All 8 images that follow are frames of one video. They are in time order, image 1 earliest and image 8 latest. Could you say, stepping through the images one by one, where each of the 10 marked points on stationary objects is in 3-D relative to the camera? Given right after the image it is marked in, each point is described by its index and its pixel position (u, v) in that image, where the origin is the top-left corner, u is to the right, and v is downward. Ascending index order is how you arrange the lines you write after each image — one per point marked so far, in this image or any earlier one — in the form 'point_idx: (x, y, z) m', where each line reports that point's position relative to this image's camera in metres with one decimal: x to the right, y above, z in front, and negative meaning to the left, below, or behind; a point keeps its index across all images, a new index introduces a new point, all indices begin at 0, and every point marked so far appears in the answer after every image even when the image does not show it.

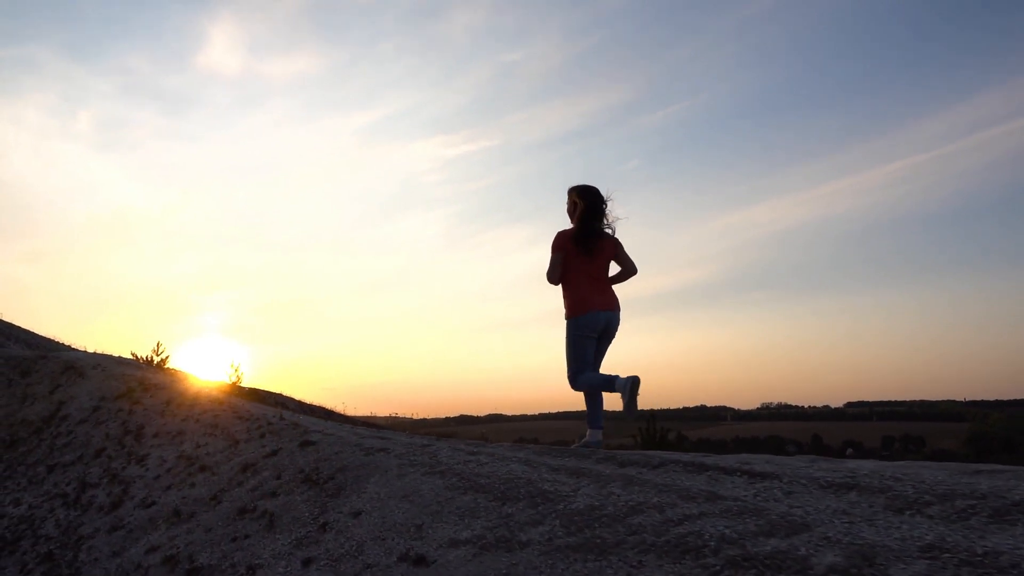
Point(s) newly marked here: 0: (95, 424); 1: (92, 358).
0: (-5.7, -1.9, +9.4) m
1: (-9.0, -1.5, +14.8) m
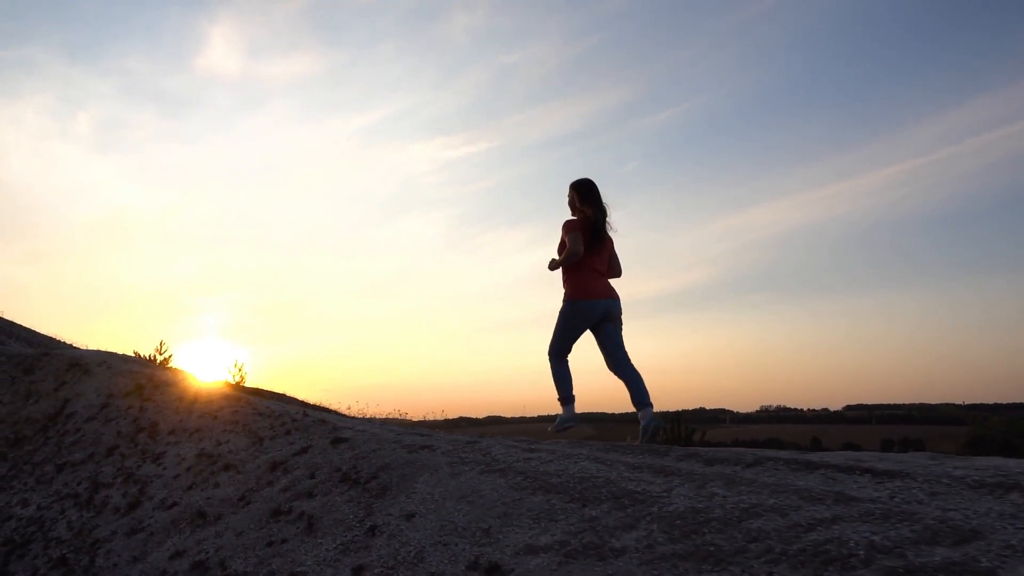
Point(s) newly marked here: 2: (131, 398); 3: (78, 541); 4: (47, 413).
0: (-5.3, -1.7, +9.0) m
1: (-8.6, -1.4, +14.4) m
2: (-5.5, -1.6, +9.9) m
3: (-3.5, -2.0, +5.5) m
4: (-7.5, -2.0, +11.1) m
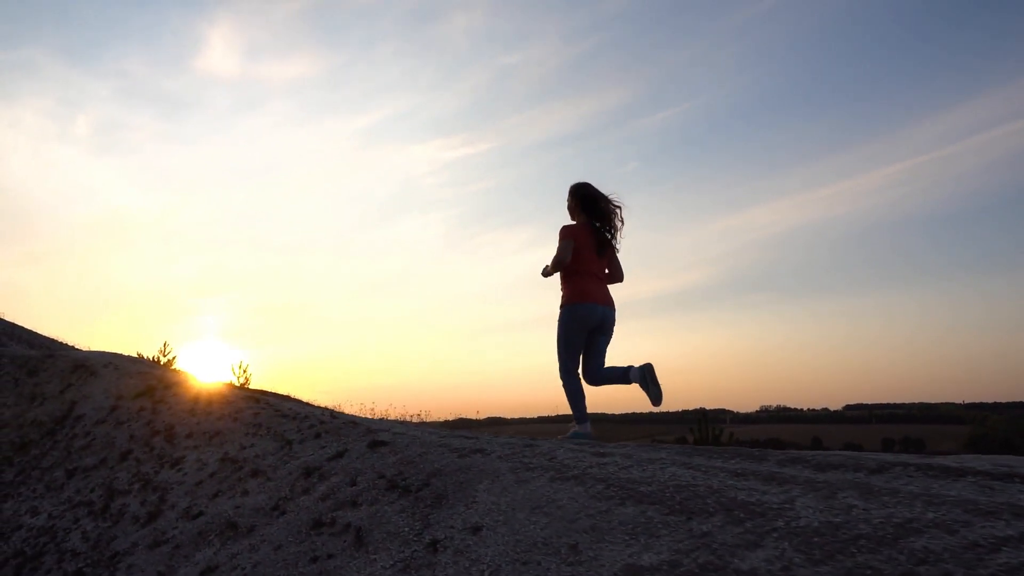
0: (-4.9, -1.7, +8.6) m
1: (-8.2, -1.4, +14.0) m
2: (-5.1, -1.5, +9.5) m
3: (-3.1, -2.0, +5.1) m
4: (-7.1, -2.0, +10.7) m
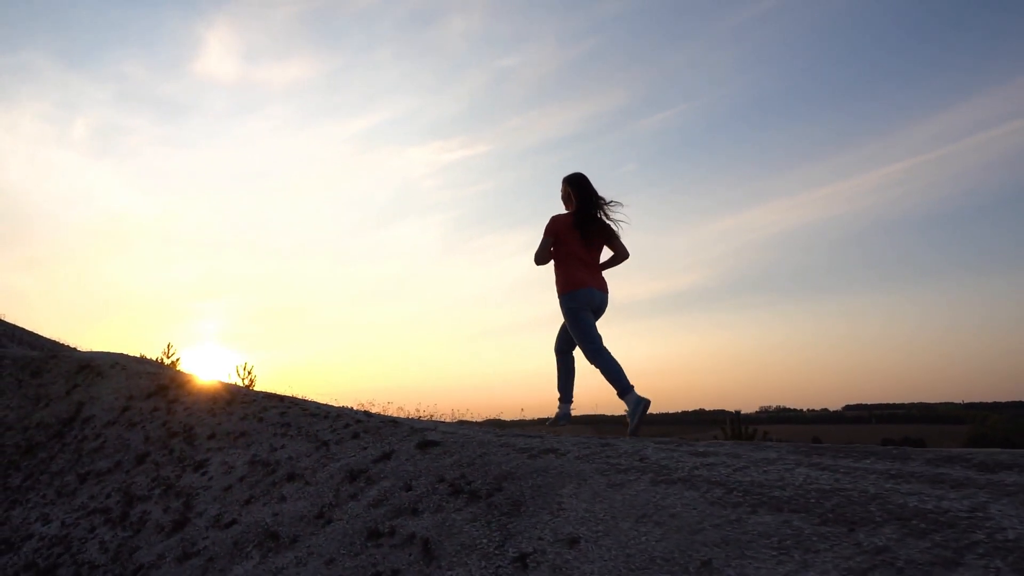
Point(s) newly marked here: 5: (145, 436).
0: (-4.5, -1.6, +8.1) m
1: (-7.8, -1.3, +13.5) m
2: (-4.7, -1.5, +9.1) m
3: (-2.7, -1.9, +4.7) m
4: (-6.7, -1.9, +10.2) m
5: (-3.9, -1.6, +7.4) m
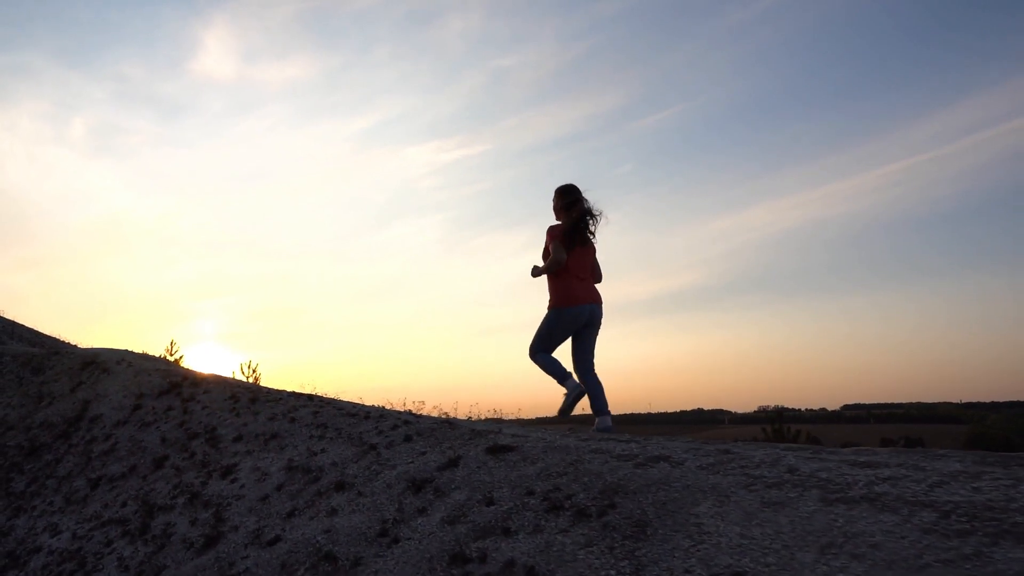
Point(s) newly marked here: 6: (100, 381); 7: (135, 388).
0: (-4.0, -1.5, +7.5) m
1: (-7.3, -1.2, +12.9) m
2: (-4.2, -1.4, +8.4) m
3: (-2.2, -1.8, +4.1) m
4: (-6.2, -1.8, +9.6) m
5: (-3.4, -1.5, +6.8) m
6: (-6.7, -1.5, +11.3) m
7: (-5.3, -1.4, +9.8) m
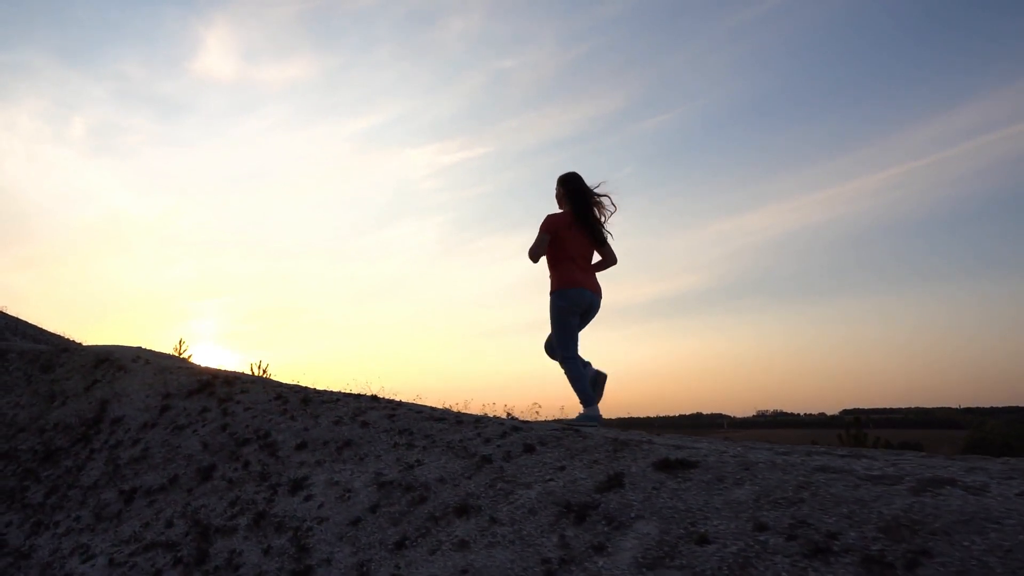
0: (-3.2, -1.4, +6.7) m
1: (-6.6, -1.1, +12.0) m
2: (-3.4, -1.2, +7.6) m
3: (-1.4, -1.6, +3.2) m
4: (-5.4, -1.6, +8.8) m
5: (-2.6, -1.3, +5.9) m
6: (-5.9, -1.4, +10.4) m
7: (-4.5, -1.3, +8.9) m
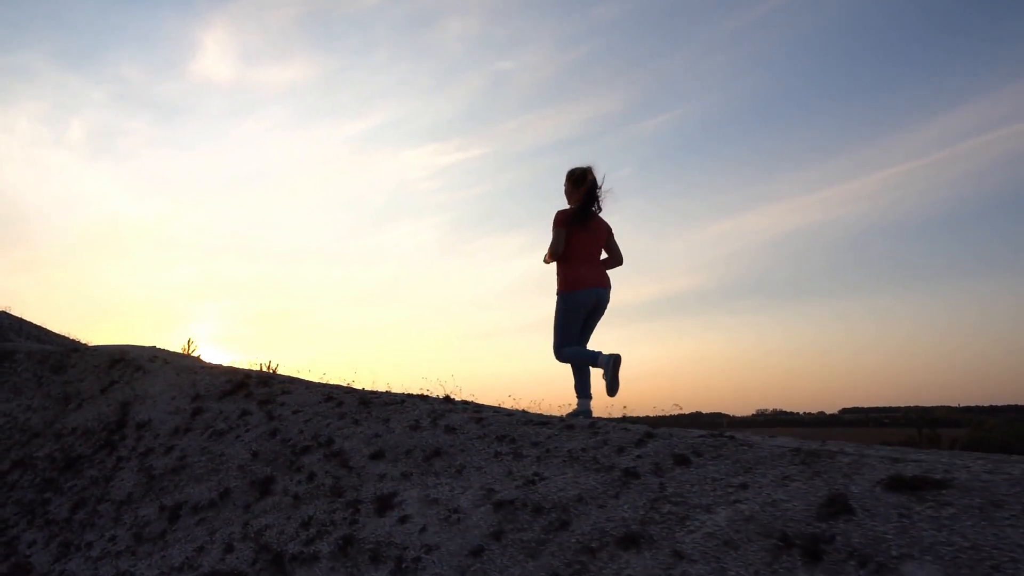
0: (-2.6, -1.3, +6.0) m
1: (-5.9, -1.0, +11.3) m
2: (-2.7, -1.1, +6.9) m
3: (-0.7, -1.5, +2.5) m
4: (-4.8, -1.6, +8.1) m
5: (-2.0, -1.2, +5.2) m
6: (-5.3, -1.3, +9.7) m
7: (-3.9, -1.2, +8.2) m
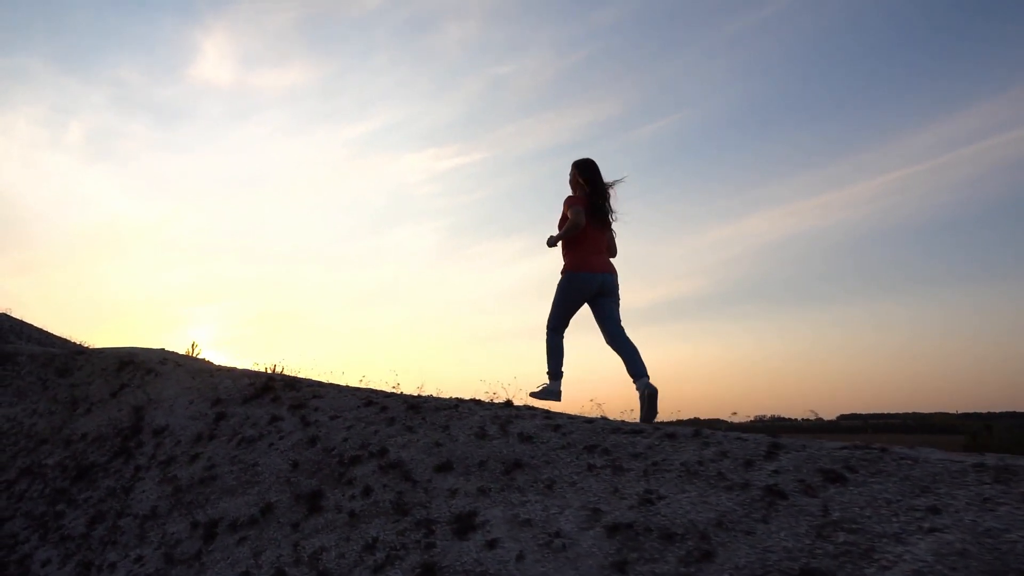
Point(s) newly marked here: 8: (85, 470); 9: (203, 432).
0: (-2.1, -1.2, +5.5) m
1: (-5.5, -1.0, +10.8) m
2: (-2.3, -1.1, +6.4) m
3: (-0.3, -1.5, +2.0) m
4: (-4.3, -1.5, +7.6) m
5: (-1.5, -1.2, +4.7) m
6: (-4.8, -1.3, +9.2) m
7: (-3.4, -1.2, +7.7) m
8: (-4.2, -1.8, +6.8) m
9: (-2.7, -1.3, +6.2) m
